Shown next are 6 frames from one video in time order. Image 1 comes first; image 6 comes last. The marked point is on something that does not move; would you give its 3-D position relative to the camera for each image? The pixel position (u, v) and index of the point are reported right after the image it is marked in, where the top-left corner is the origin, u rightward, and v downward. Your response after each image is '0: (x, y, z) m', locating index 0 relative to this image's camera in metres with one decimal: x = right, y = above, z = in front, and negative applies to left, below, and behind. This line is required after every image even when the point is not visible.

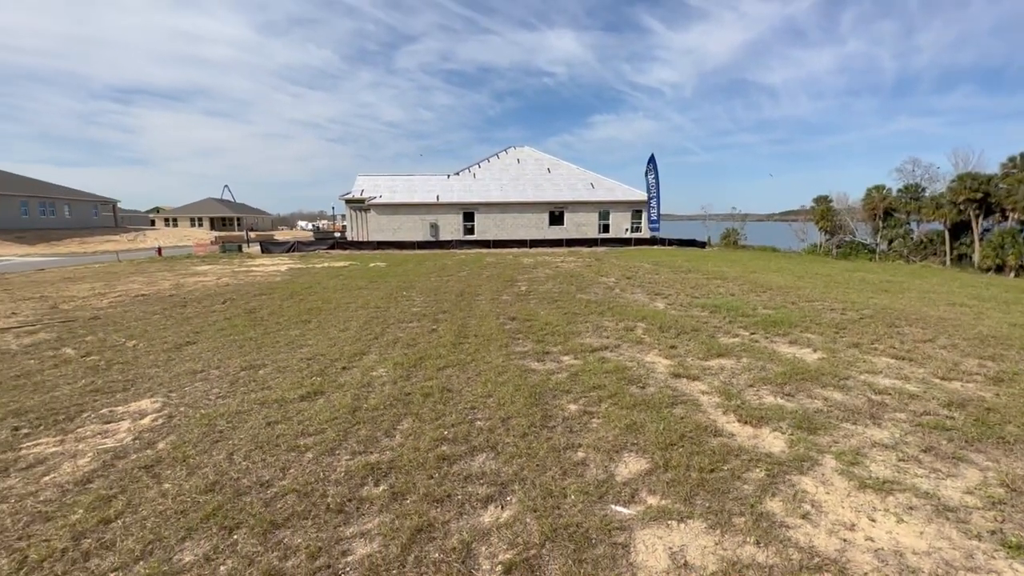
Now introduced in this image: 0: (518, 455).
0: (0.0, -1.2, +3.3) m
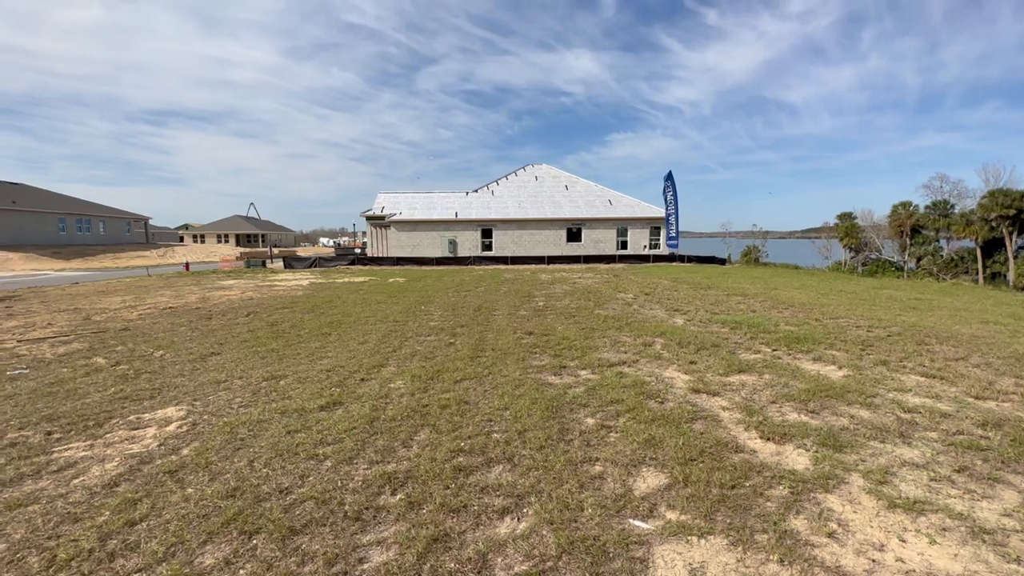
0: (+0.2, -1.3, +3.3) m
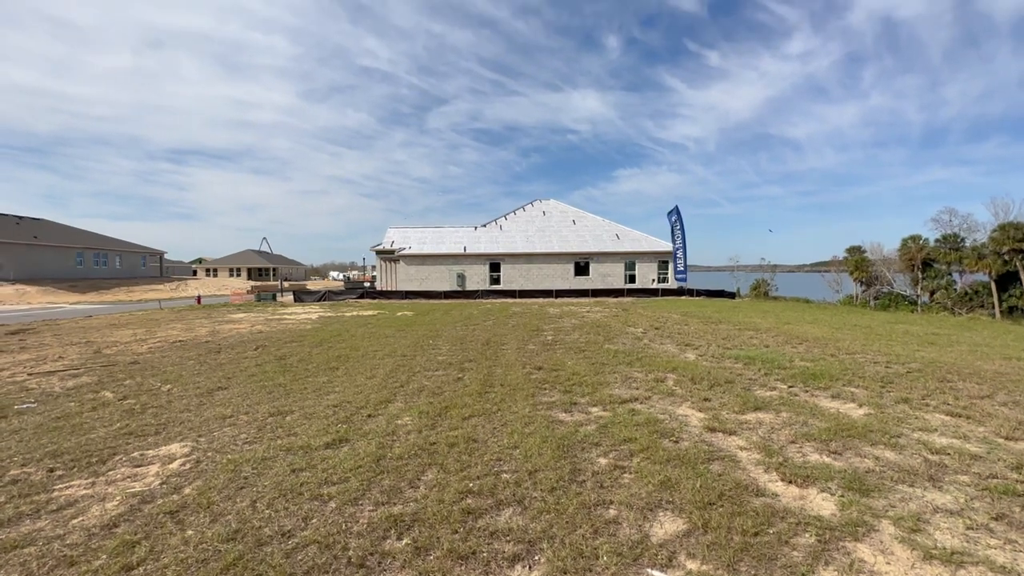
0: (+0.2, -1.5, +3.2) m
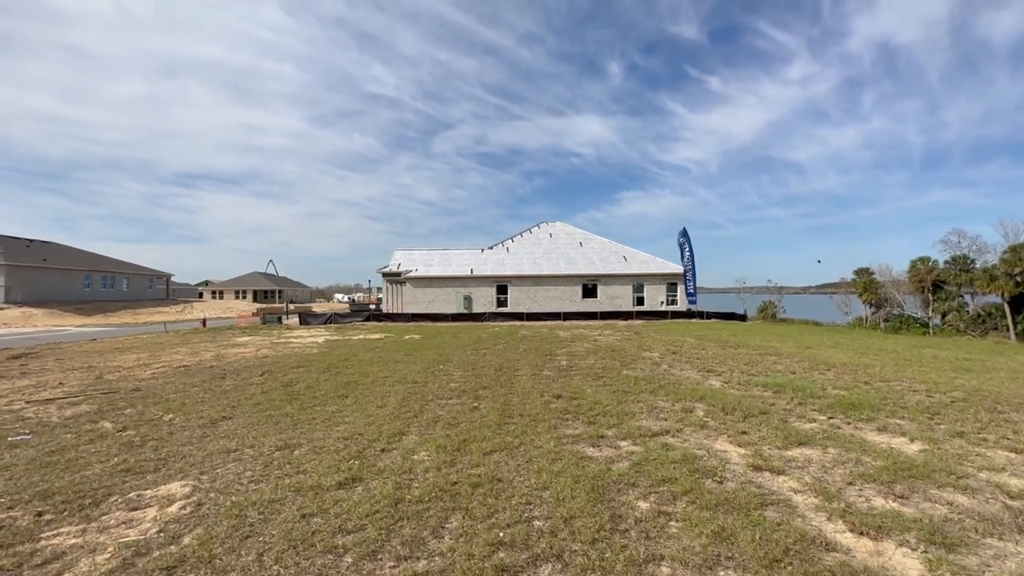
0: (+0.5, -1.7, +2.8) m
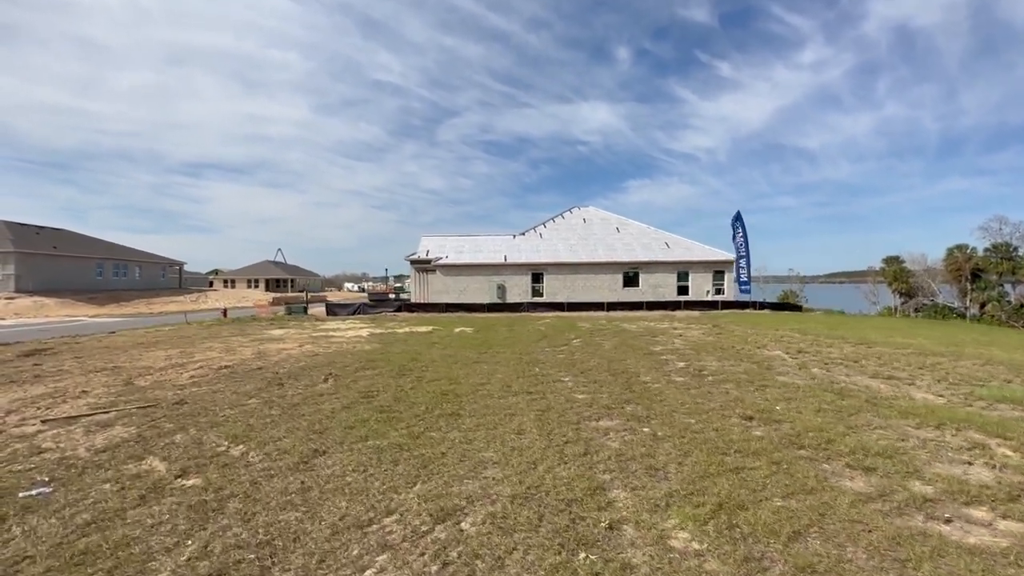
0: (+2.5, -1.6, +0.9) m
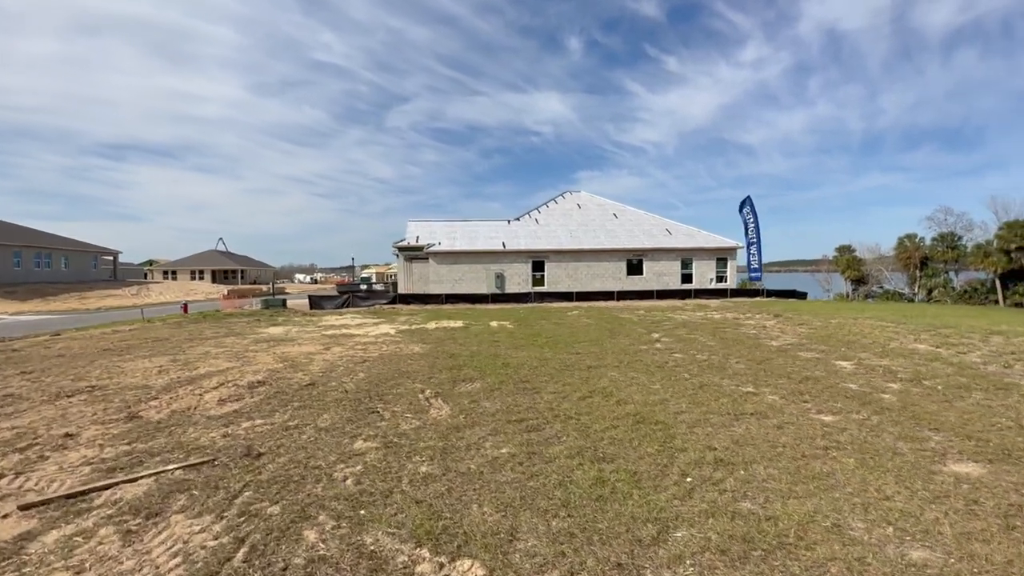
0: (+5.5, -1.5, -0.9) m
